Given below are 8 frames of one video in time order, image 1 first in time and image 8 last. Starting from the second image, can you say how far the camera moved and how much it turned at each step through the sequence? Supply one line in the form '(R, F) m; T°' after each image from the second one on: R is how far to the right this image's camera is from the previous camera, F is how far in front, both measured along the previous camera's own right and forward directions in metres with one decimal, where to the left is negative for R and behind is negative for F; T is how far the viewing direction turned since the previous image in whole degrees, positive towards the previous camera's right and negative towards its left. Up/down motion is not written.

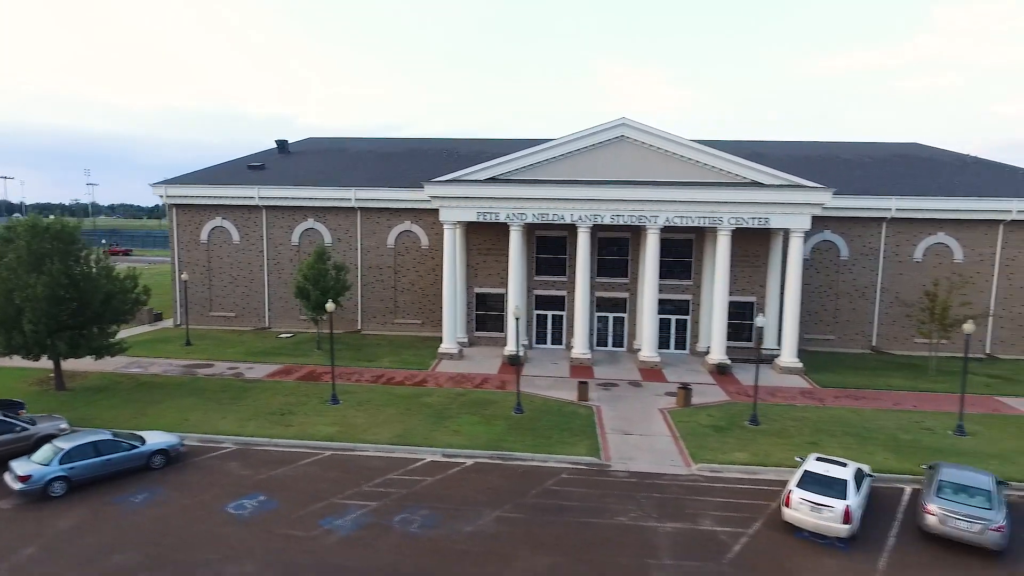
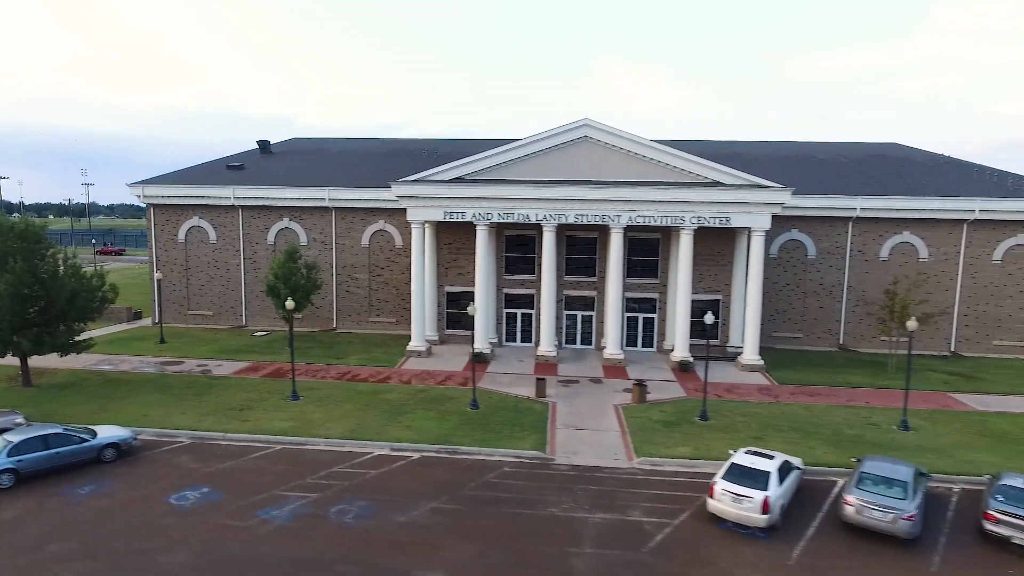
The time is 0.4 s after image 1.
(+1.4, -0.3) m; 0°
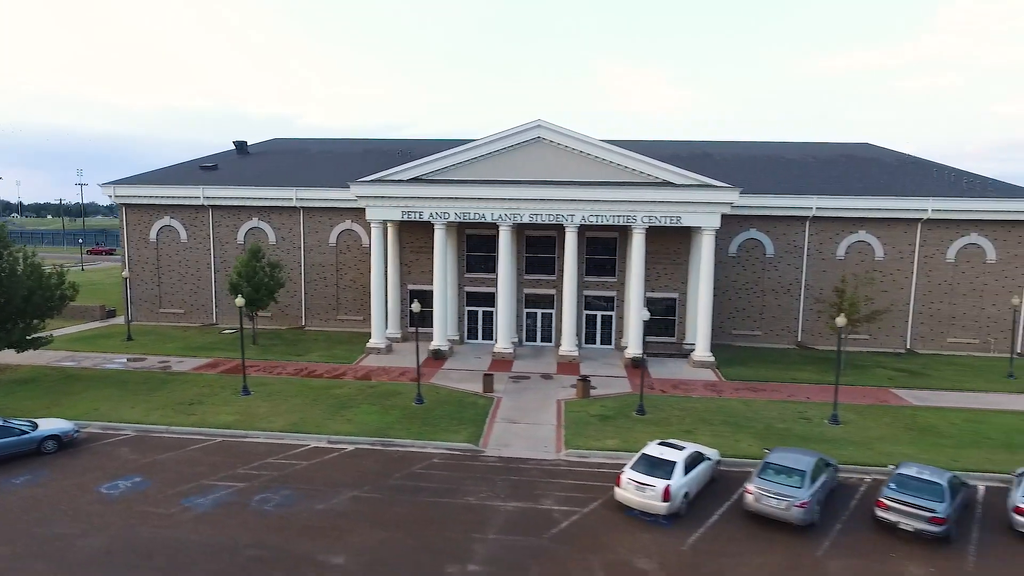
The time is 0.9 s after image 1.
(+1.8, -0.5) m; 0°
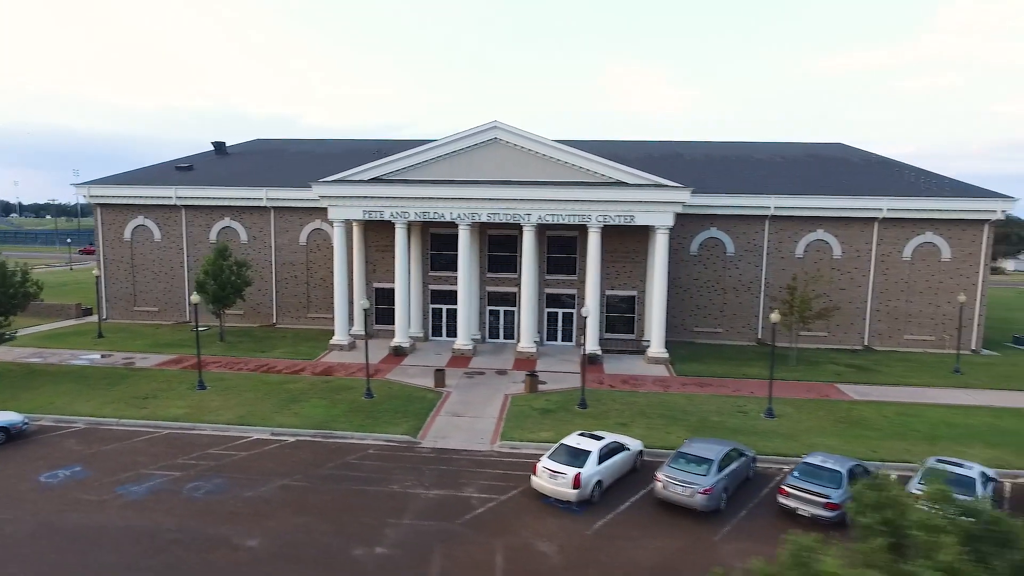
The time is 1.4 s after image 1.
(+1.8, -0.5) m; 0°
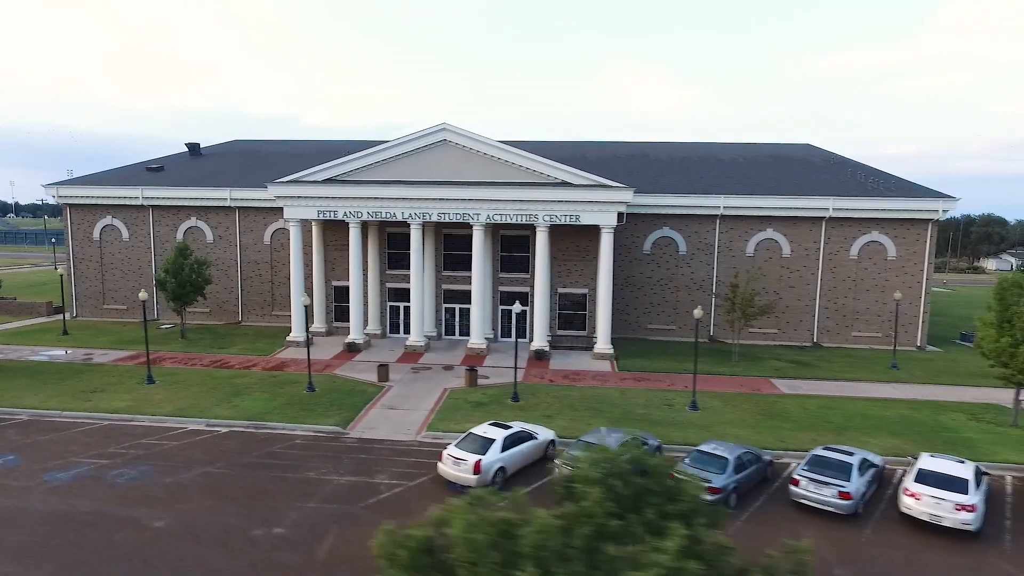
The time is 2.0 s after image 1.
(+2.1, -0.7) m; 0°
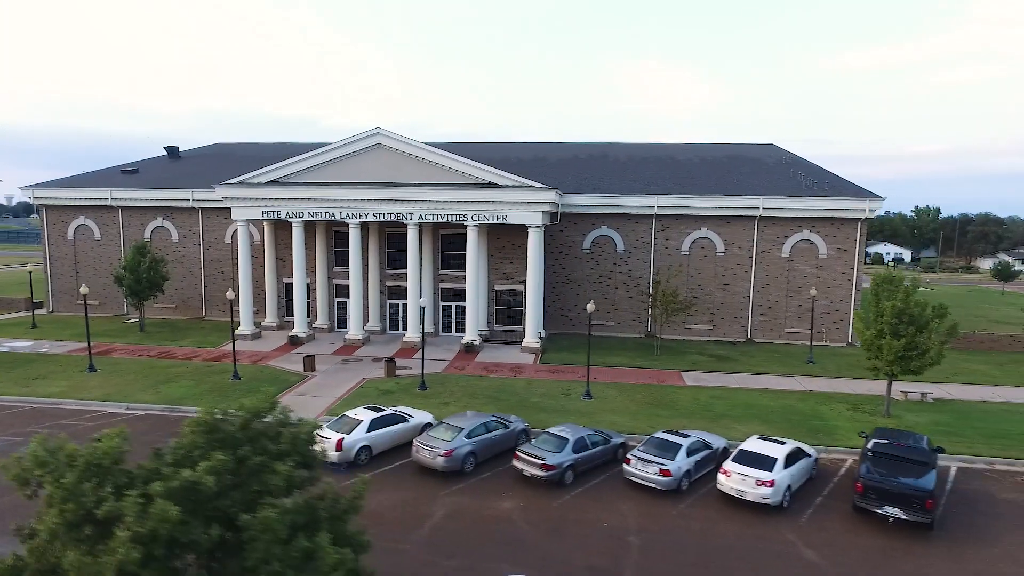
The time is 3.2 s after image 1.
(+3.8, -1.2) m; -2°
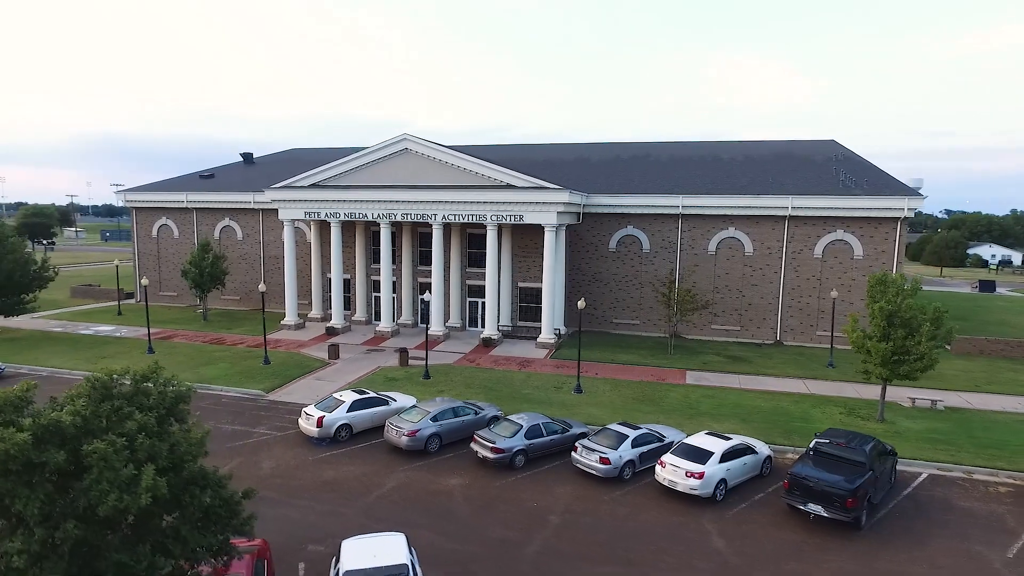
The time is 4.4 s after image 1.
(+3.2, -0.8) m; -8°
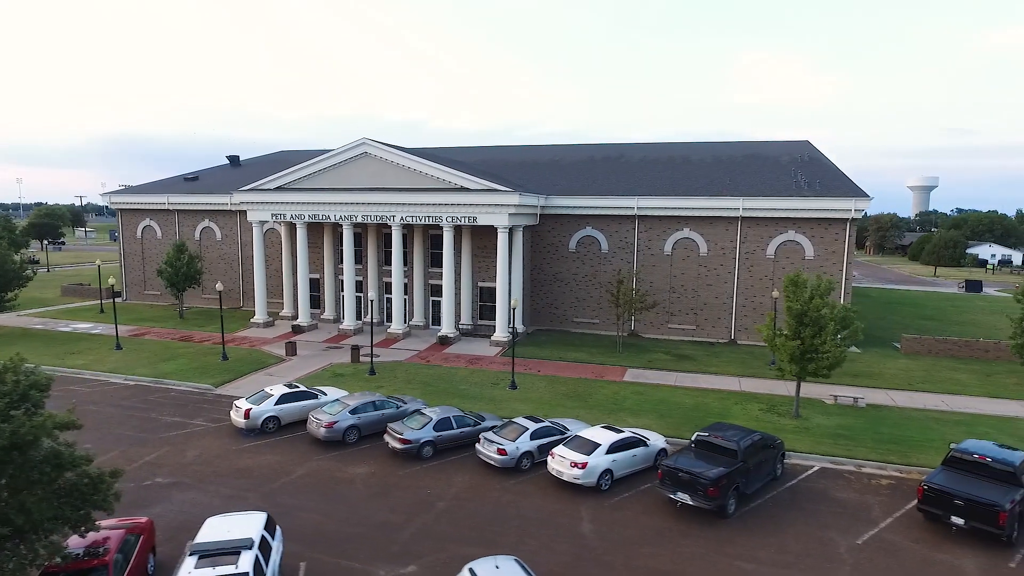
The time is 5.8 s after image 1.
(+2.7, -0.8) m; -1°
